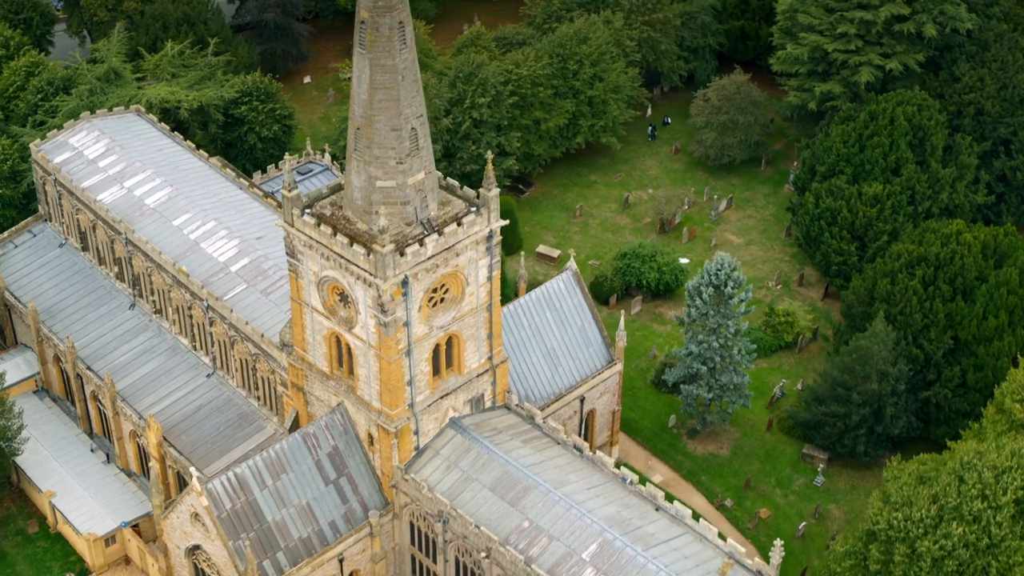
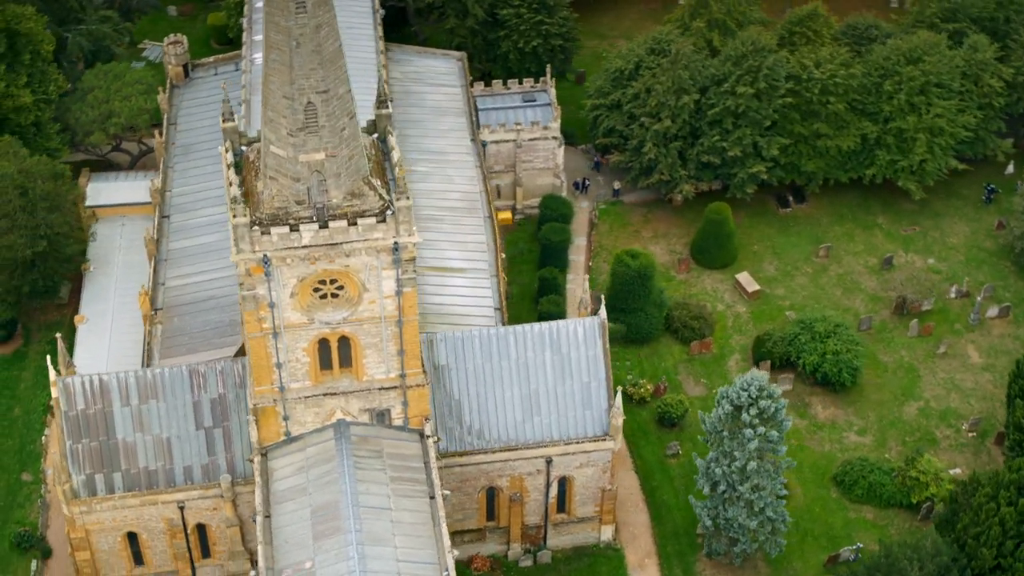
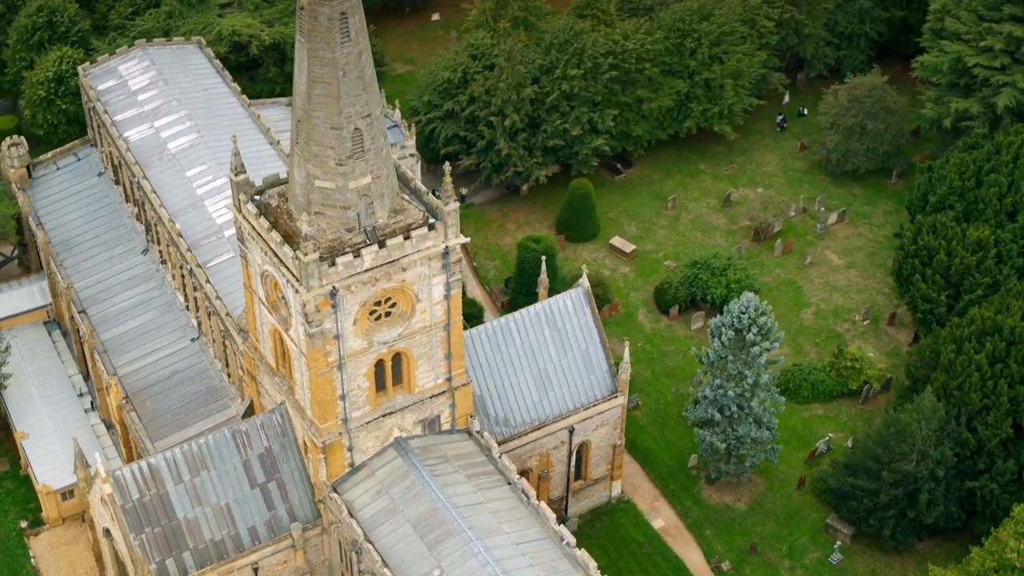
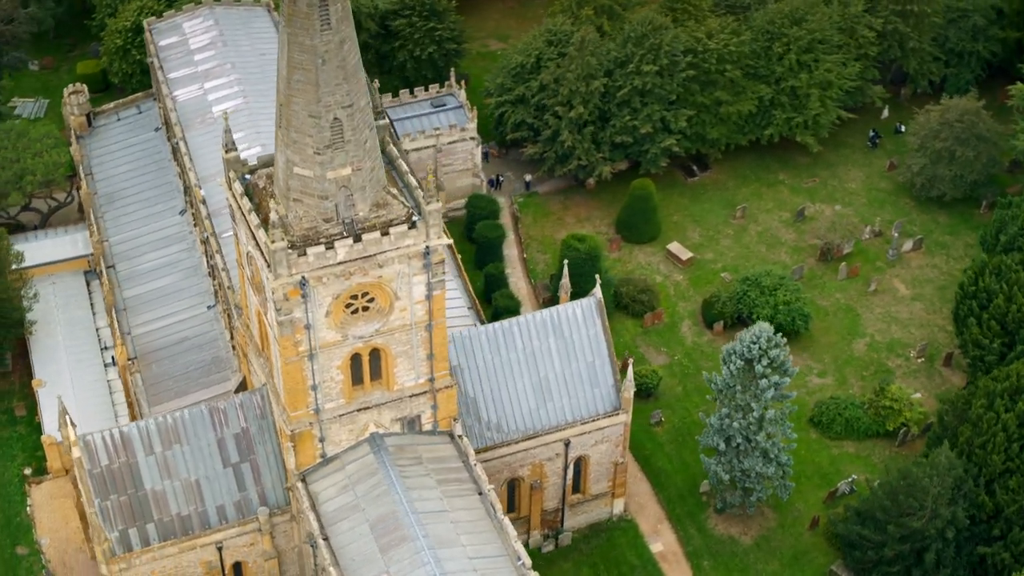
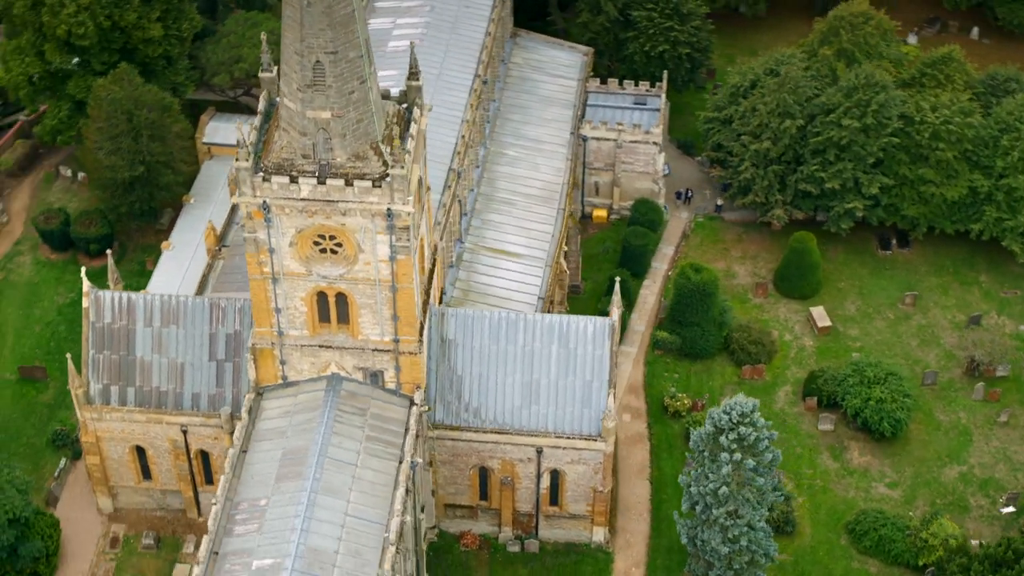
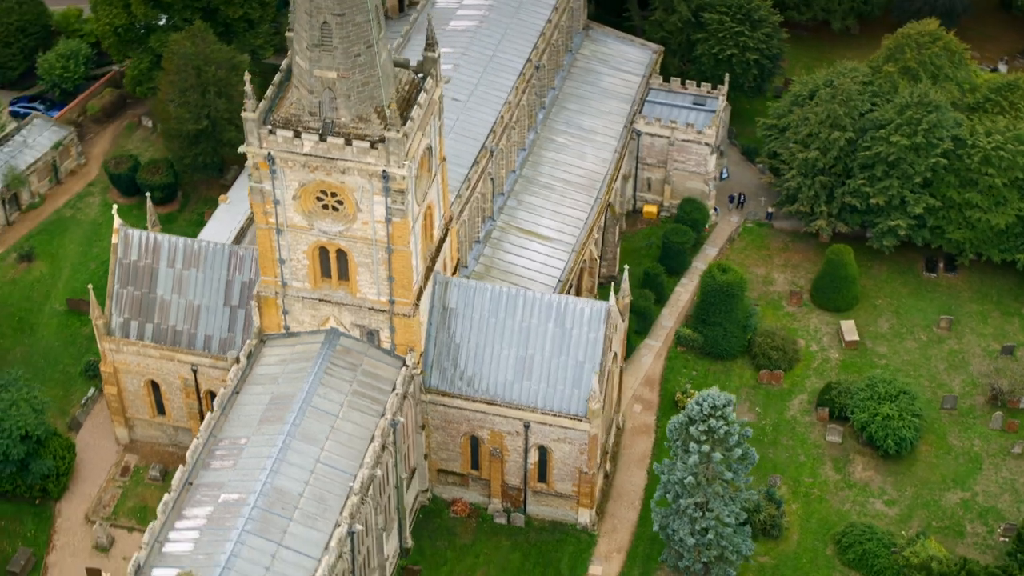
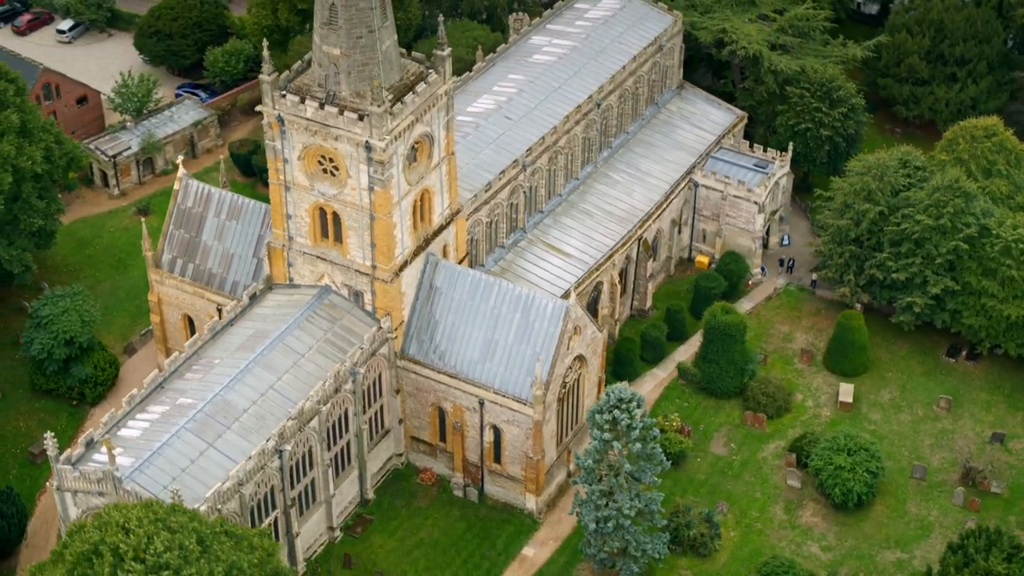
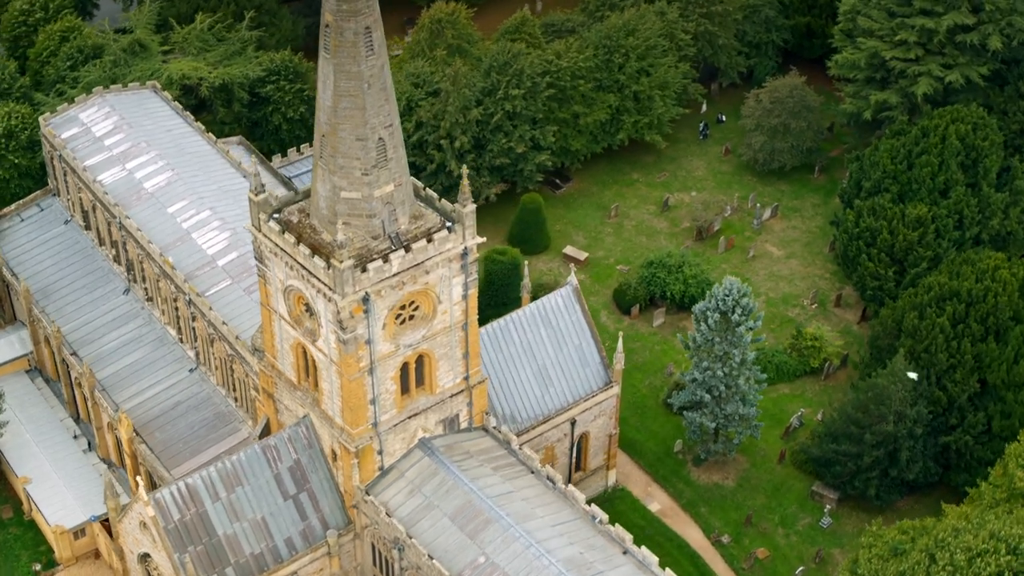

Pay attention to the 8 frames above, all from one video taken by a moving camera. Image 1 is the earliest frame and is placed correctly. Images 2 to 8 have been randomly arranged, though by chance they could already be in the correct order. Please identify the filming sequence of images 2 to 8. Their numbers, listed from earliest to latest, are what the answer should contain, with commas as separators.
8, 3, 4, 2, 5, 6, 7
